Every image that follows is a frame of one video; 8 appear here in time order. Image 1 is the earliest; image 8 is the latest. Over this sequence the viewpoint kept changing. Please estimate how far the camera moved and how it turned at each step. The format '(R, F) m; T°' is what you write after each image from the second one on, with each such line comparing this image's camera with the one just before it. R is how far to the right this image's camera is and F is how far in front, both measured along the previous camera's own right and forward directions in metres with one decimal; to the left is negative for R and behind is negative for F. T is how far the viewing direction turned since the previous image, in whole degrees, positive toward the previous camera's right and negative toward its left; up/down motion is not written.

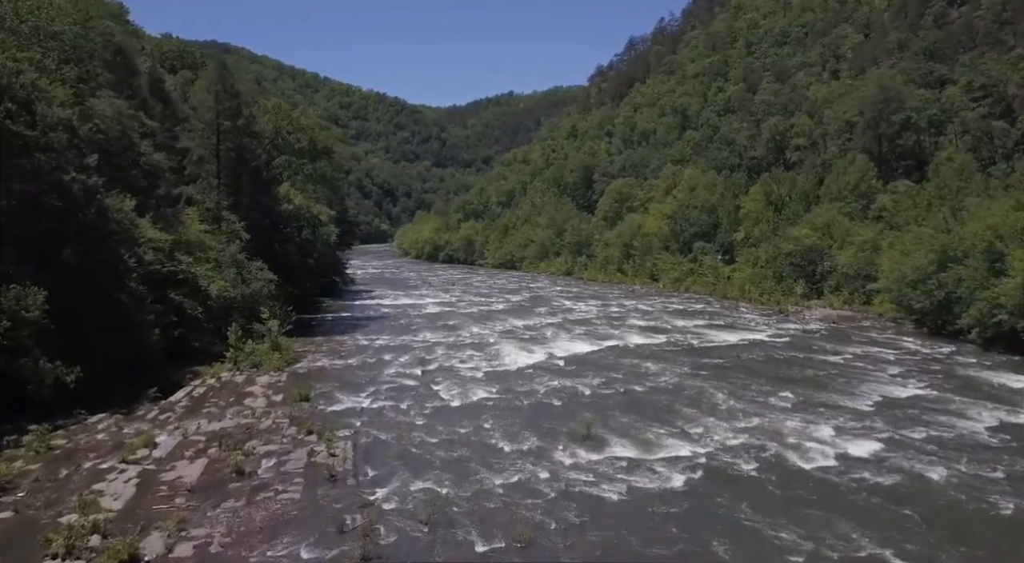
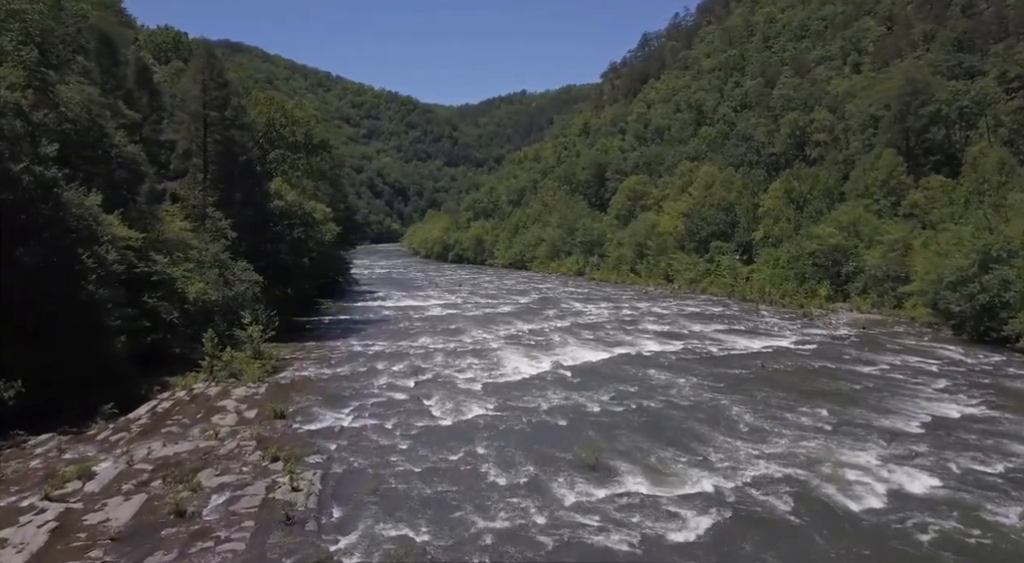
(+0.3, +2.2) m; -1°
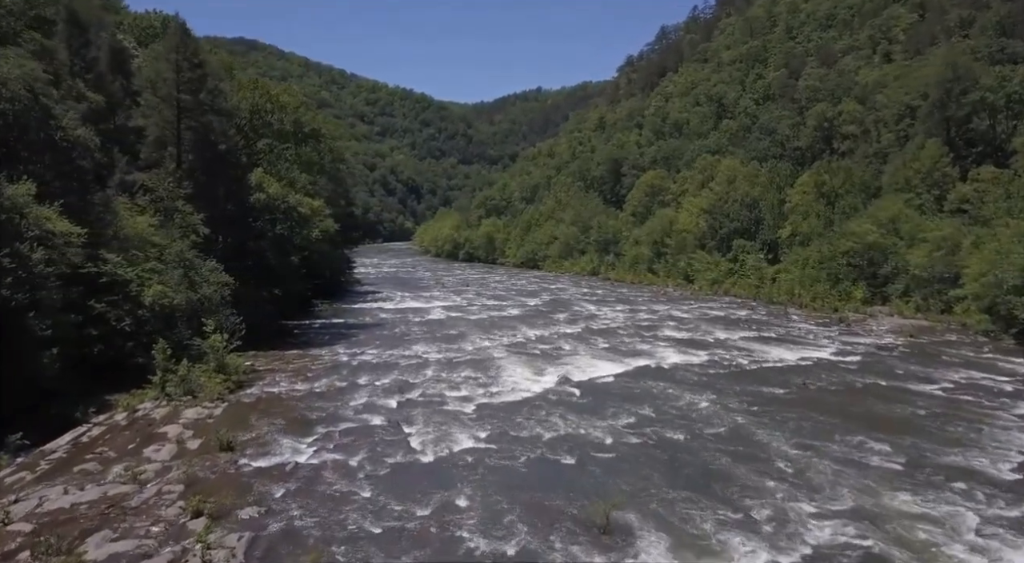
(+0.4, +3.2) m; -1°
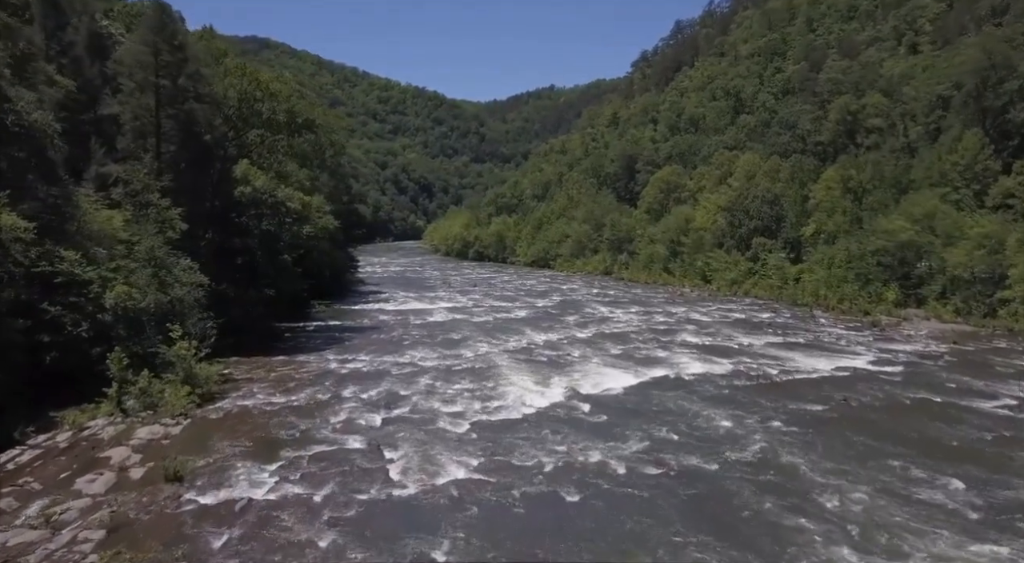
(+0.3, +2.3) m; -1°
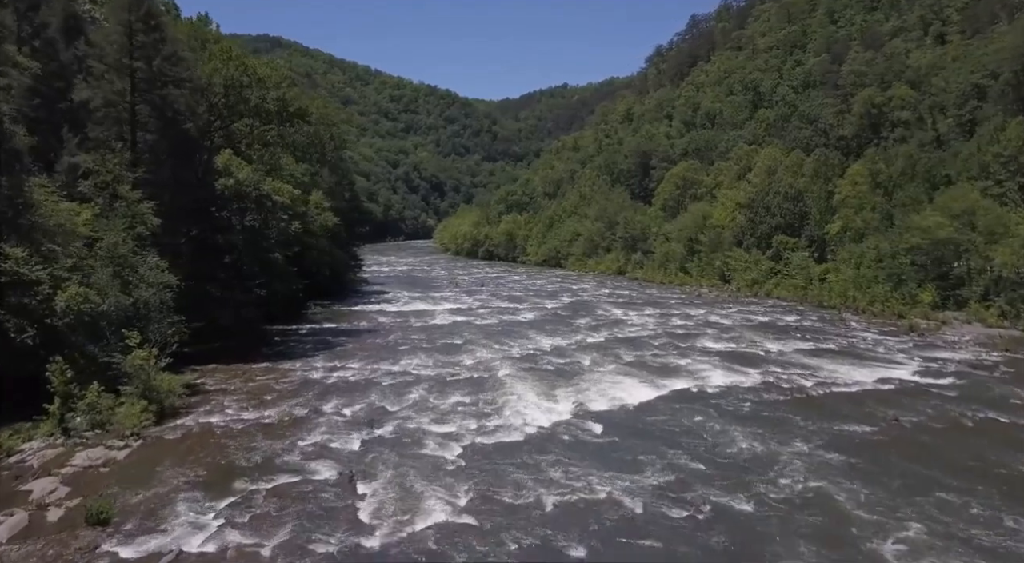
(+0.3, +2.3) m; -1°
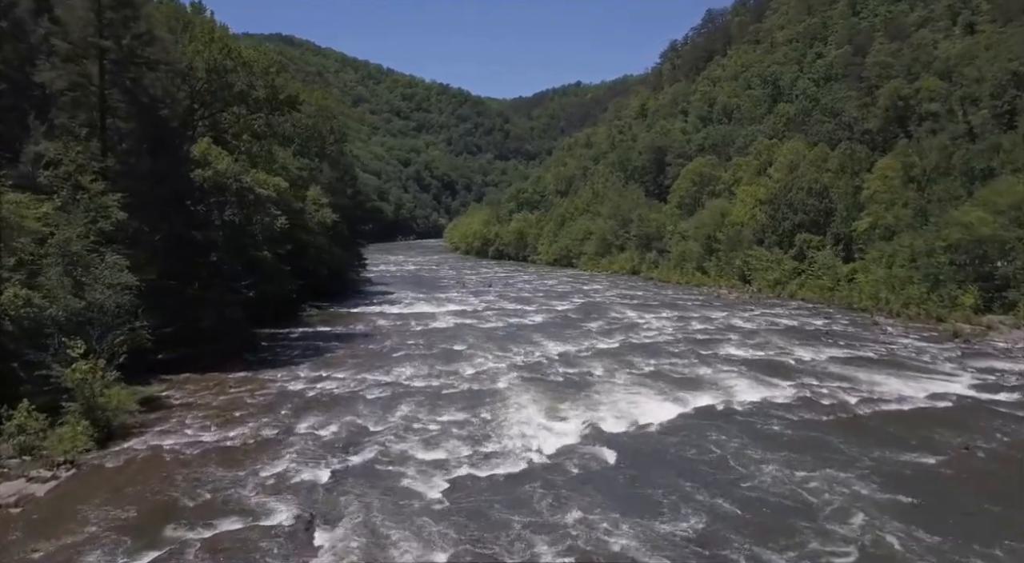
(+0.3, +2.4) m; -1°
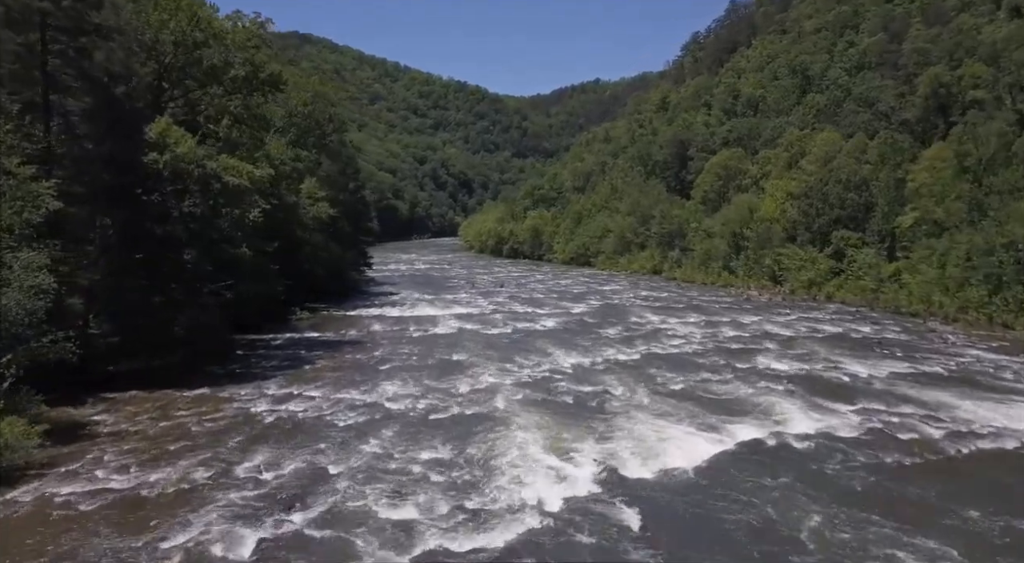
(+0.4, +3.3) m; -1°
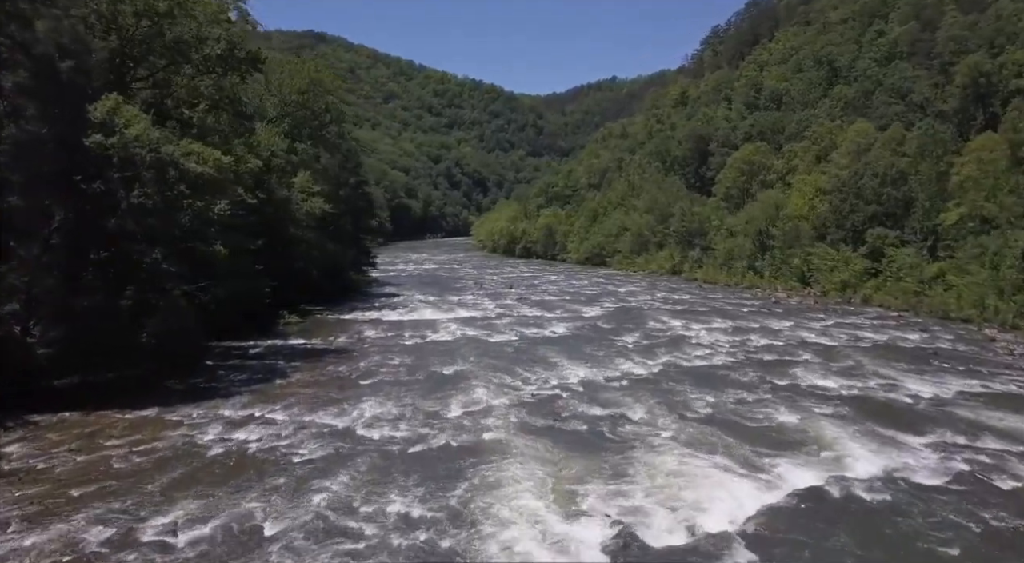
(+0.4, +2.9) m; -1°
